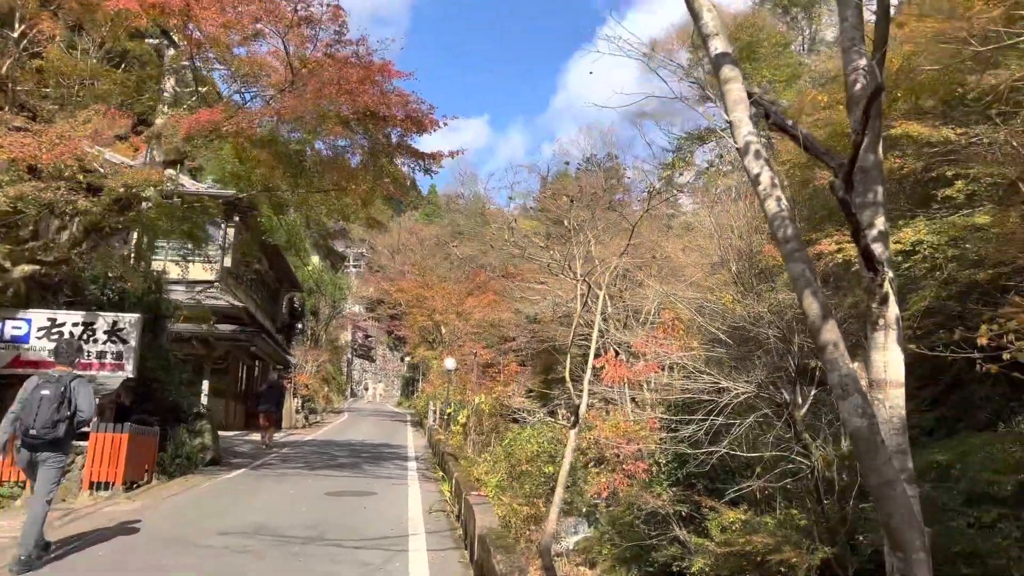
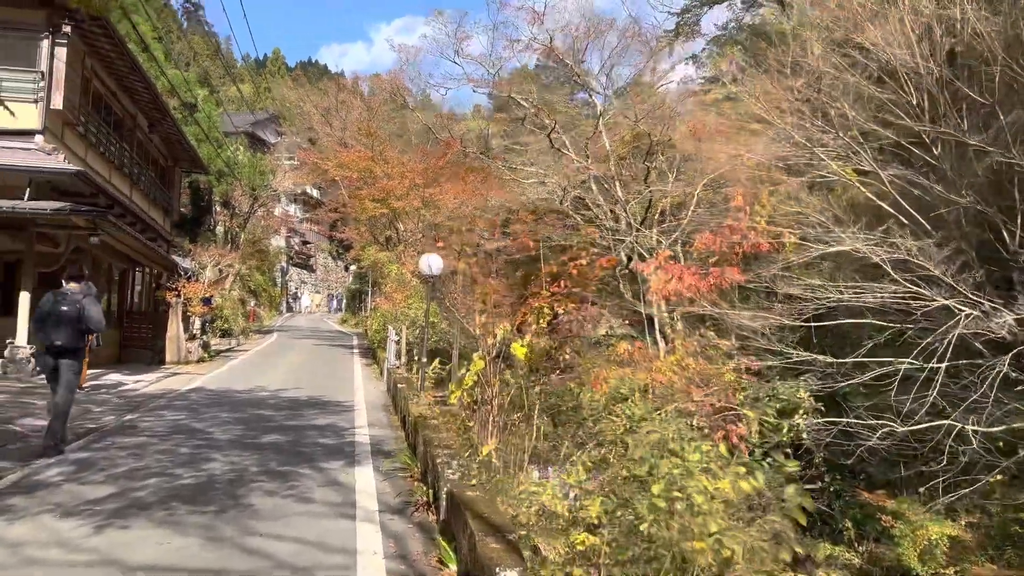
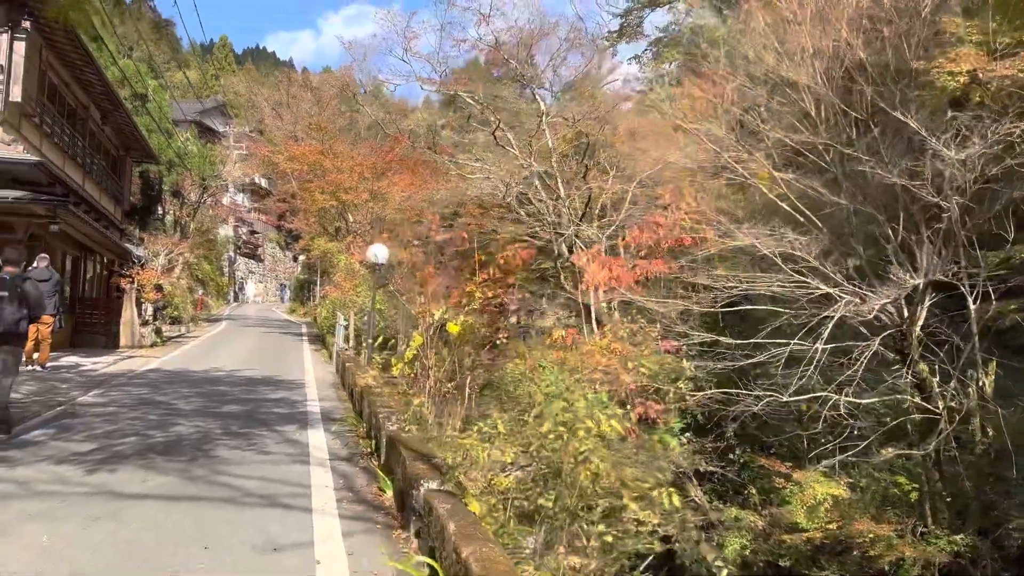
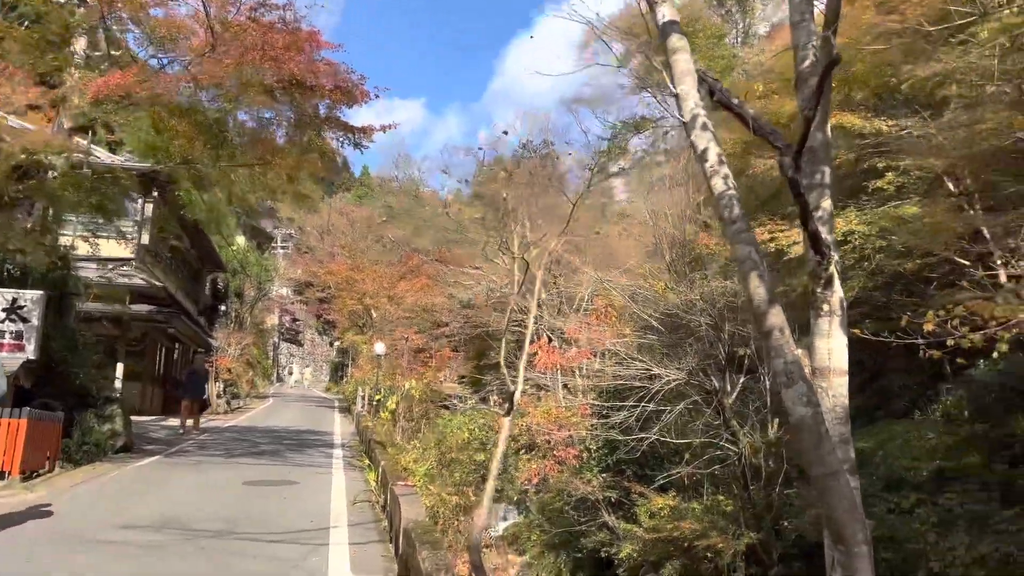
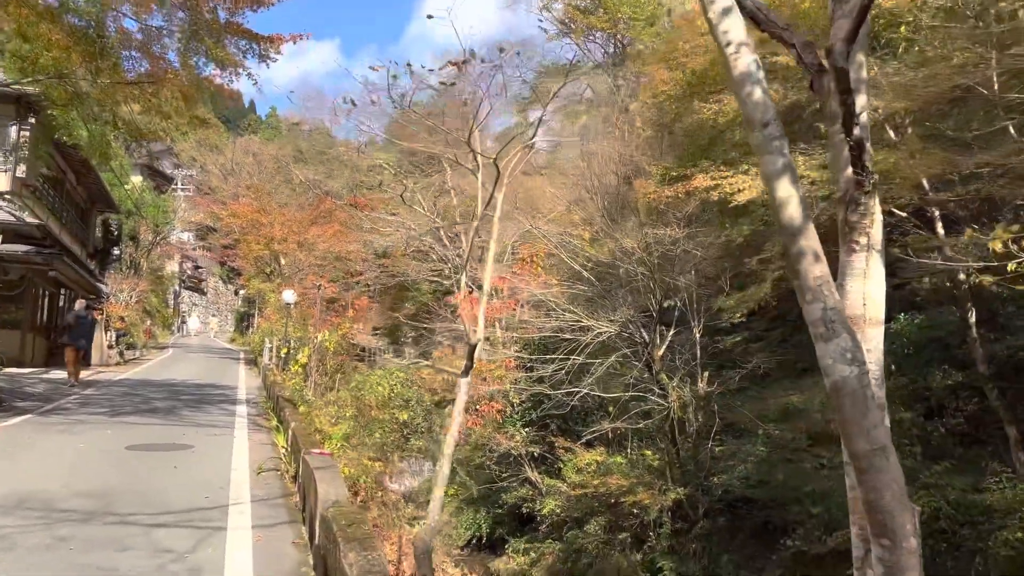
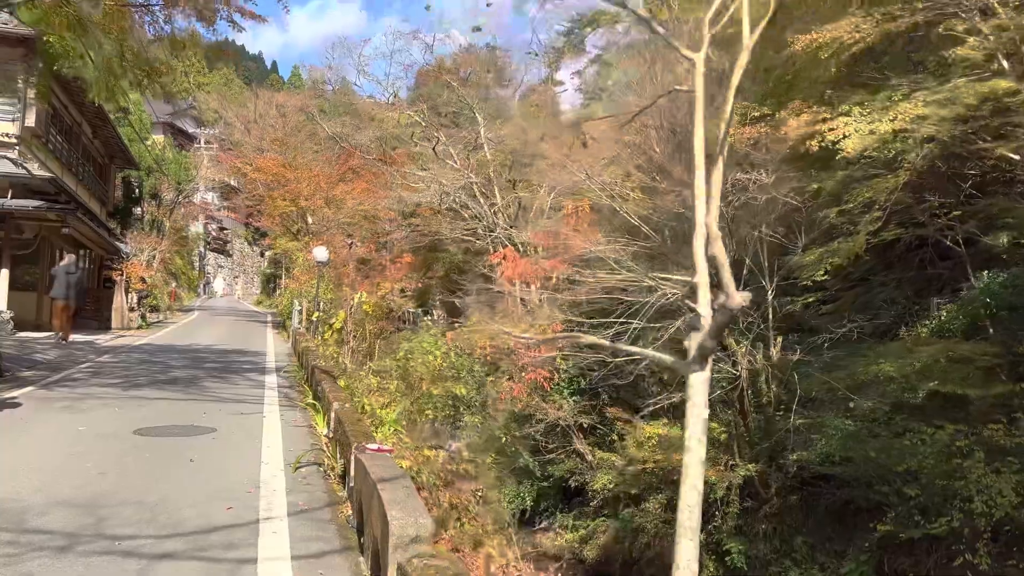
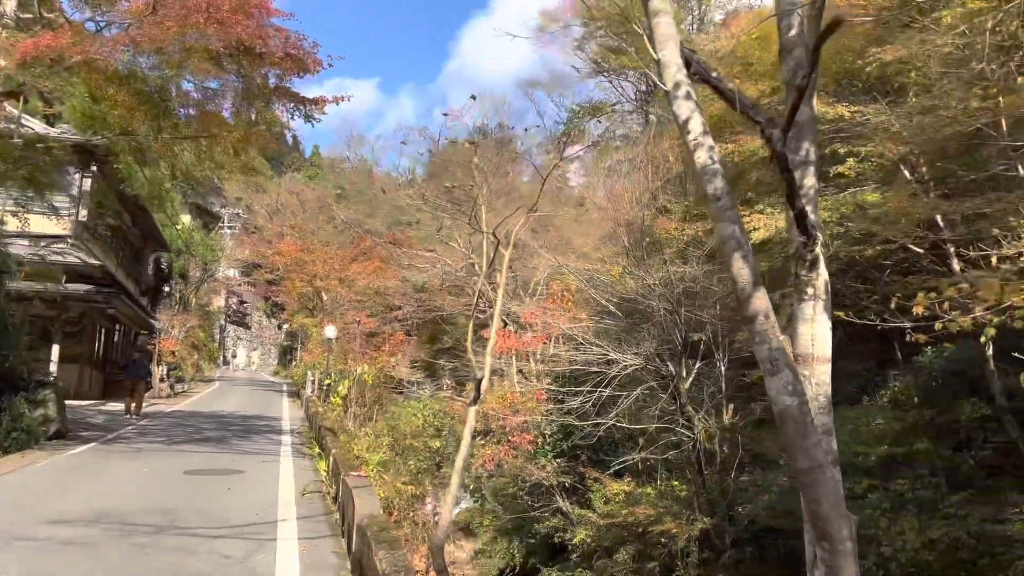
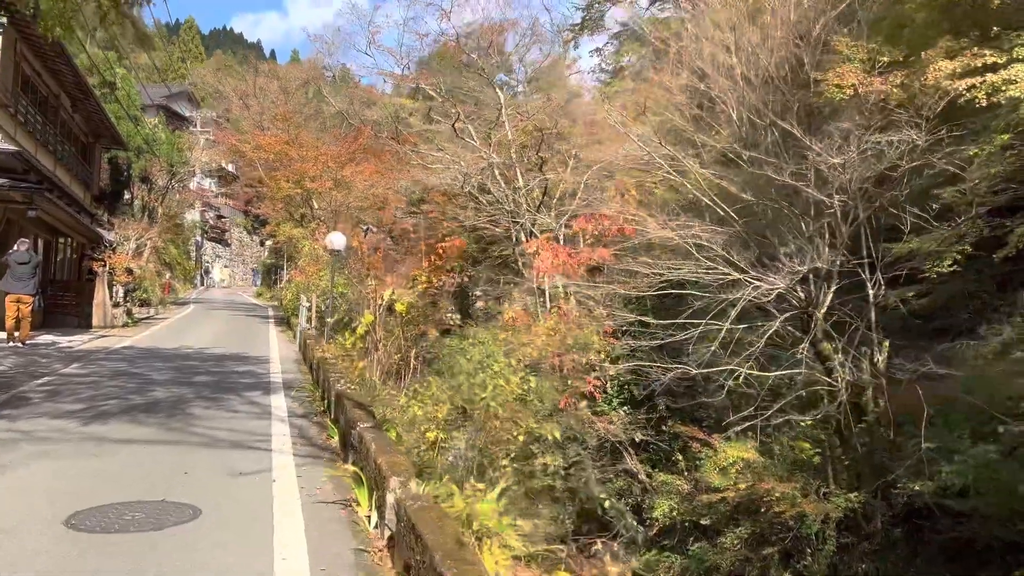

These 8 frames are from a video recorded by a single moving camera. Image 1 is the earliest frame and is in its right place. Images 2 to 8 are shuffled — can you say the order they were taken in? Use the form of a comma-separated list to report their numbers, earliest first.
4, 7, 5, 6, 8, 3, 2
